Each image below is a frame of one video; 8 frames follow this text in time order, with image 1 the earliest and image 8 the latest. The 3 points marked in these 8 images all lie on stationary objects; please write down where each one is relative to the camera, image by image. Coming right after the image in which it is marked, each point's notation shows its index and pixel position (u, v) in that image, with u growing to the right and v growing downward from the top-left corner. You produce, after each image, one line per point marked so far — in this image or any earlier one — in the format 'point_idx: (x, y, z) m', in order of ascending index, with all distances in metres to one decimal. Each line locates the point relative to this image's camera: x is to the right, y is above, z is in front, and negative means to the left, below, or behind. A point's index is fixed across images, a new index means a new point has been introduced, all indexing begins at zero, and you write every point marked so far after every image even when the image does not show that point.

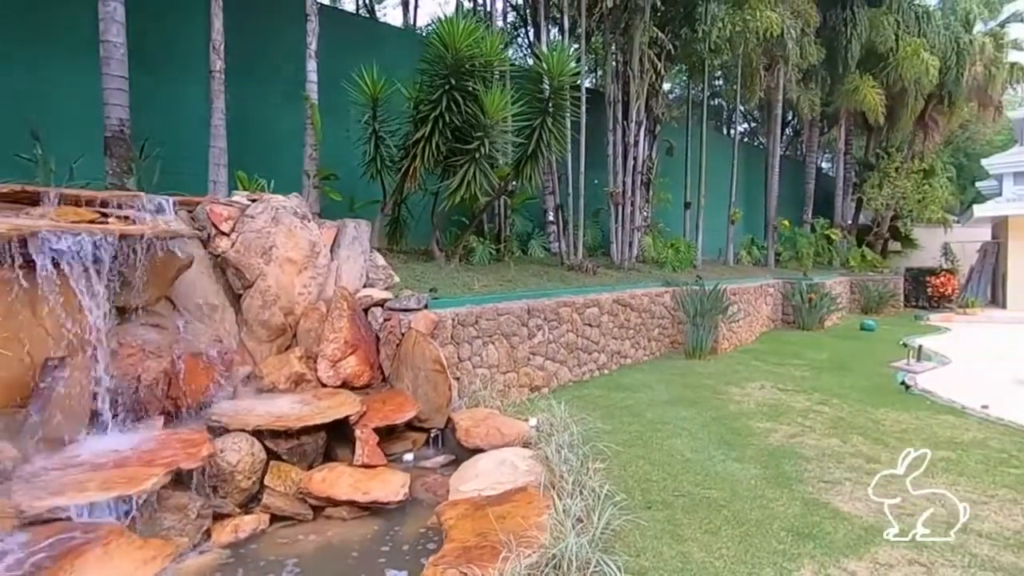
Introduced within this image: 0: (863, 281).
0: (+9.8, +0.2, +15.3) m
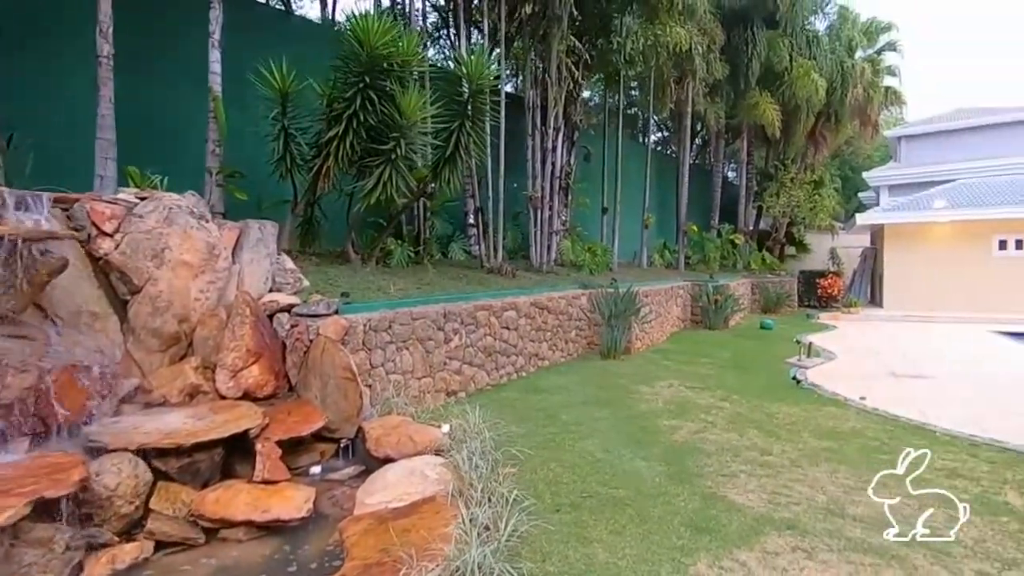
0: (+7.5, +0.1, +16.4) m
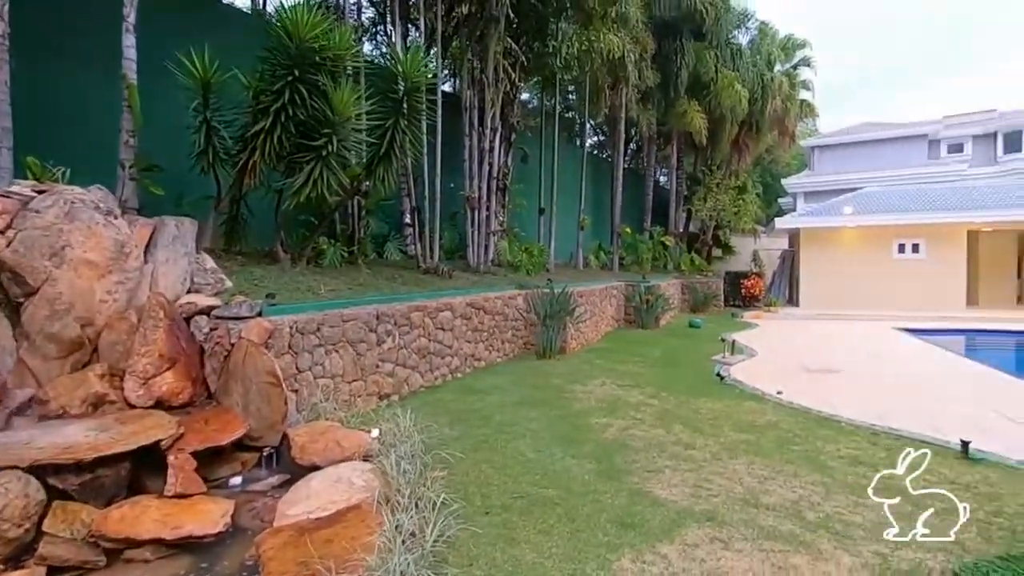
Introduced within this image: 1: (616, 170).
0: (+5.6, +0.1, +17.1) m
1: (+3.1, +3.5, +16.4) m
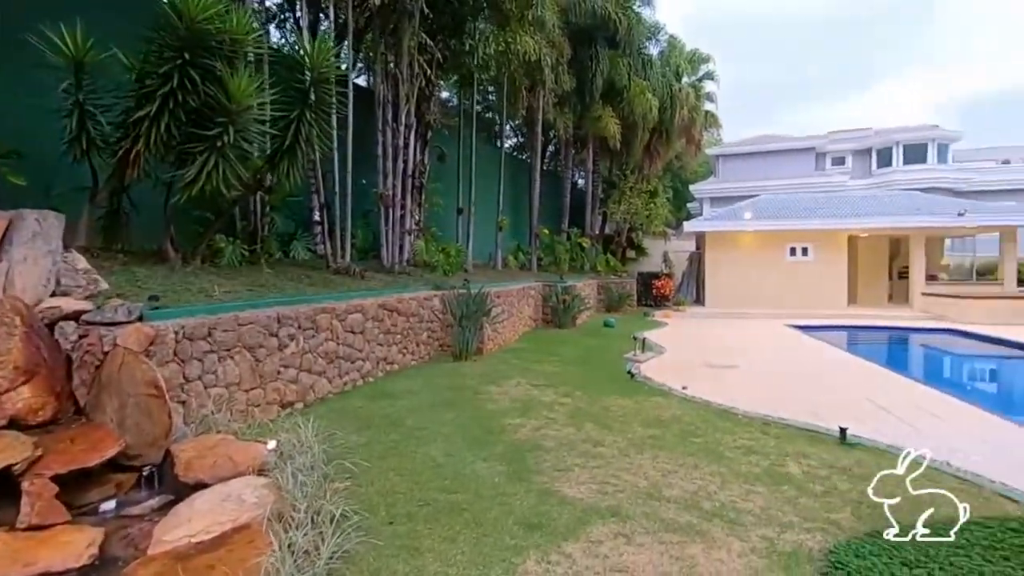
0: (+3.1, +0.1, +17.7) m
1: (+0.7, +3.5, +16.6) m
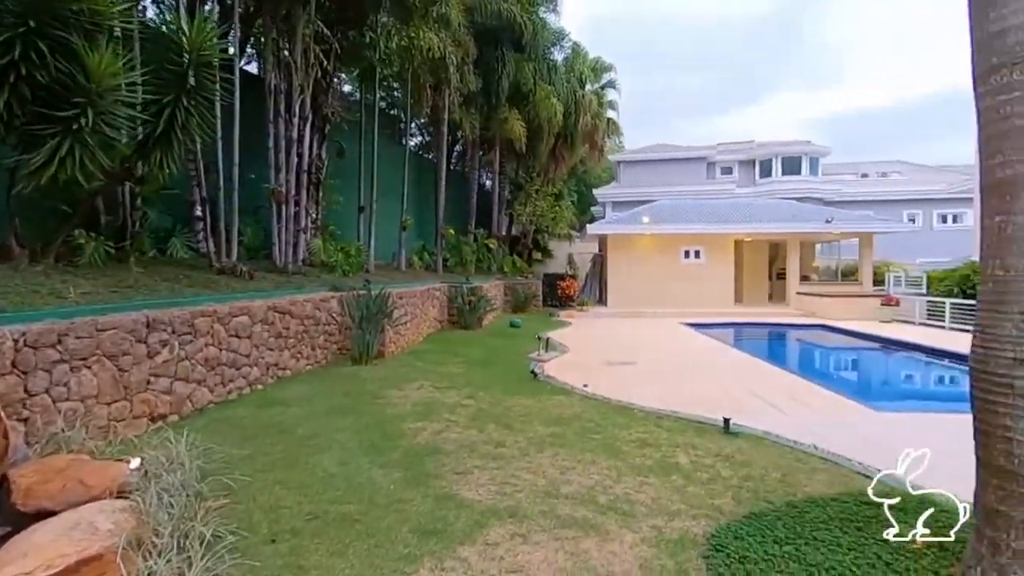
0: (0.0, +0.1, +17.9) m
1: (-2.1, +3.5, +16.4) m
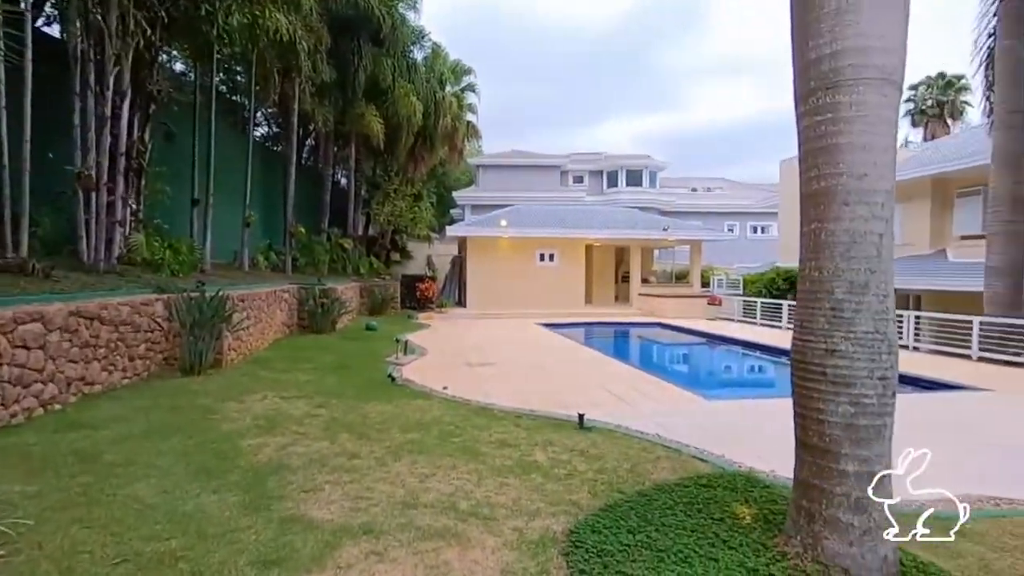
0: (-4.4, 0.0, +17.2) m
1: (-6.2, +3.4, +15.2) m
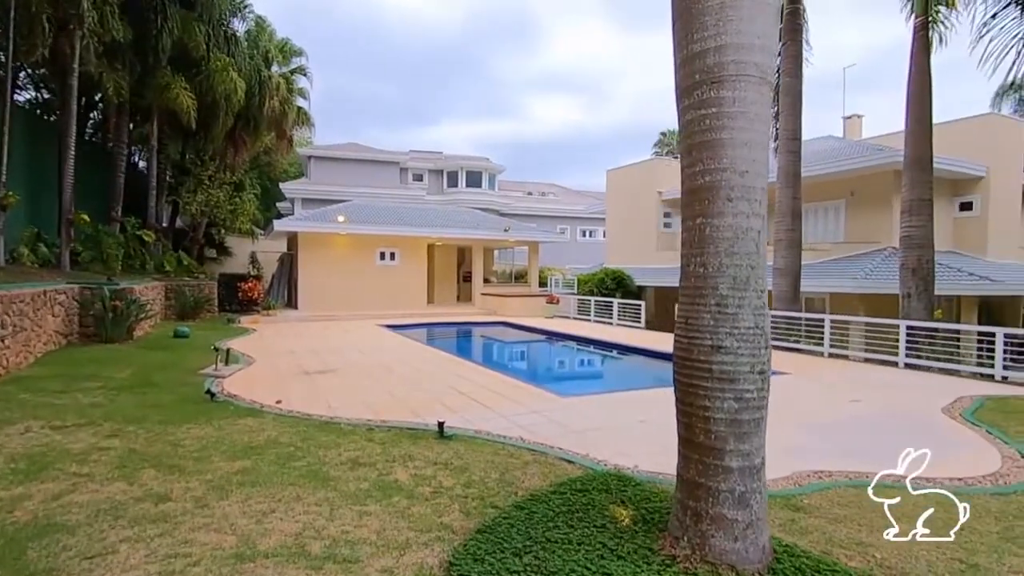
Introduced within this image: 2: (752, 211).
0: (-8.9, 0.0, +14.8) m
1: (-10.0, +3.4, +12.4) m
2: (+1.1, +0.4, +2.6) m
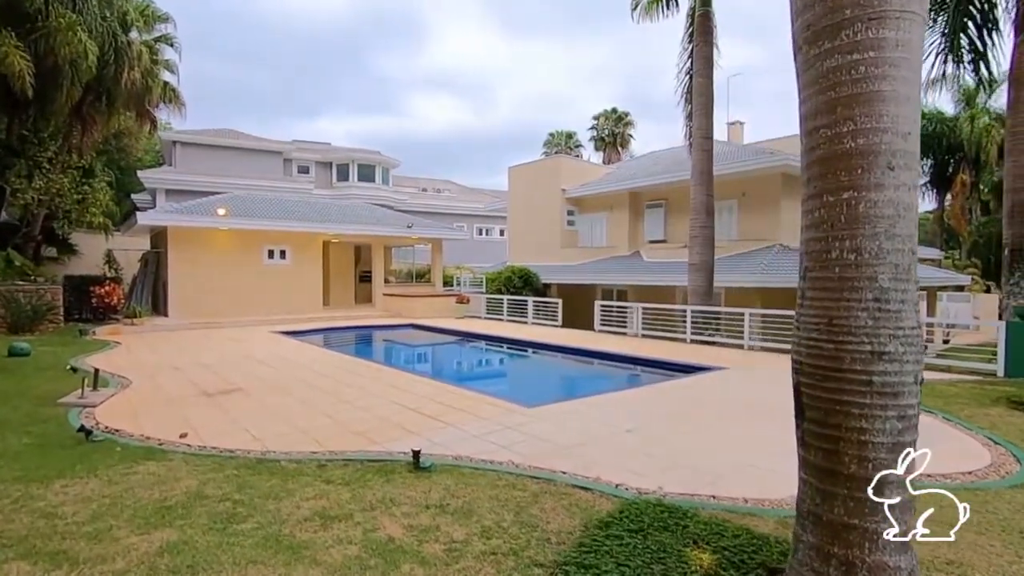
0: (-10.9, -0.1, +12.0) m
1: (-11.5, +3.2, +9.4) m
2: (+1.5, +0.4, +2.1) m
